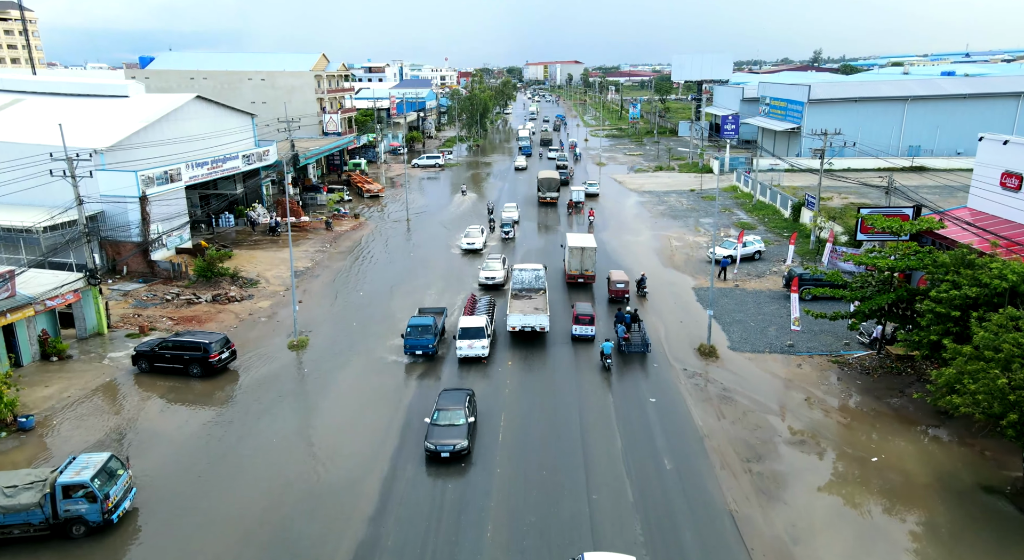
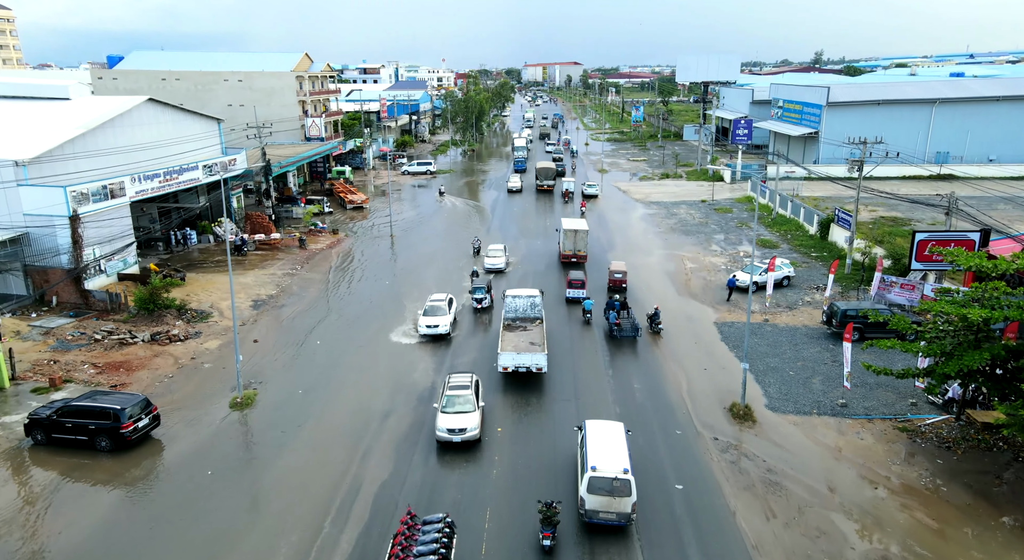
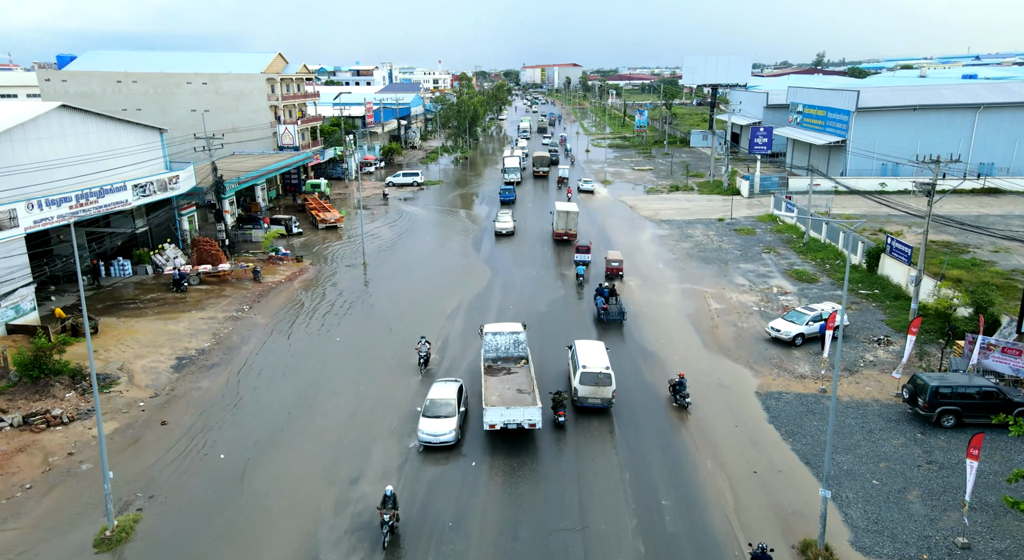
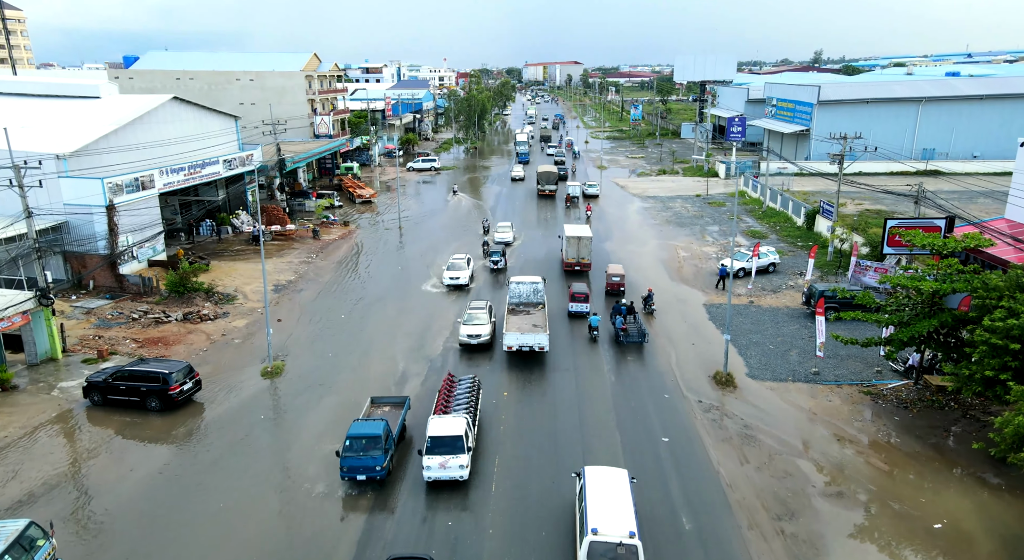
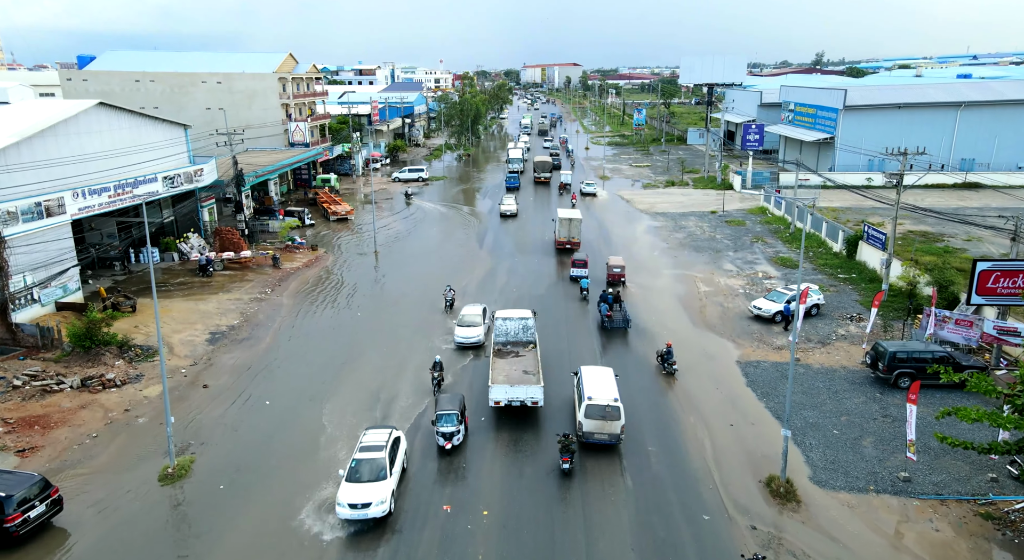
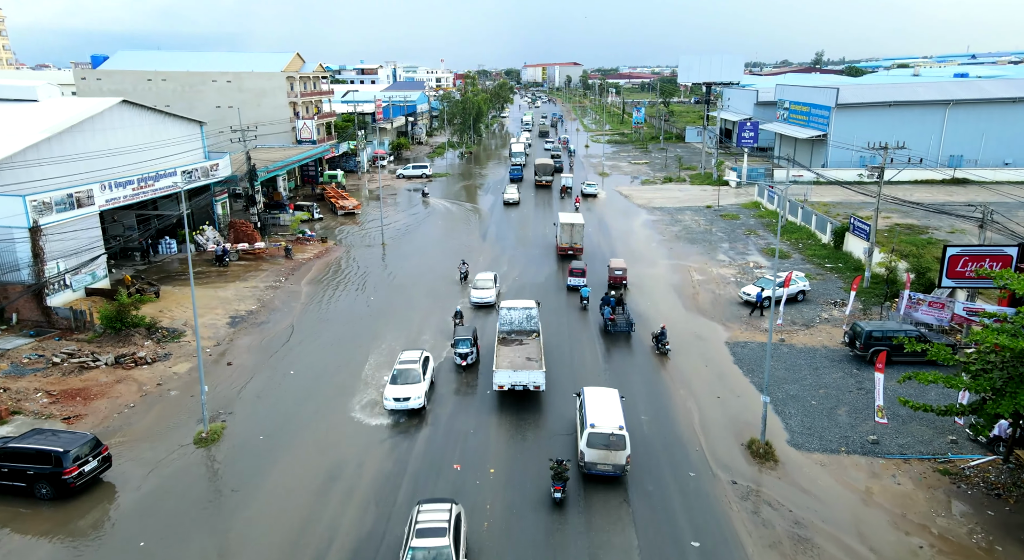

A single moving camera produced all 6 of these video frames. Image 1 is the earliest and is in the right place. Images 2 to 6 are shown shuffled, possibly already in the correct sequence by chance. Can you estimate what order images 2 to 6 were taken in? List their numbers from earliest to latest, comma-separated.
4, 2, 6, 5, 3
